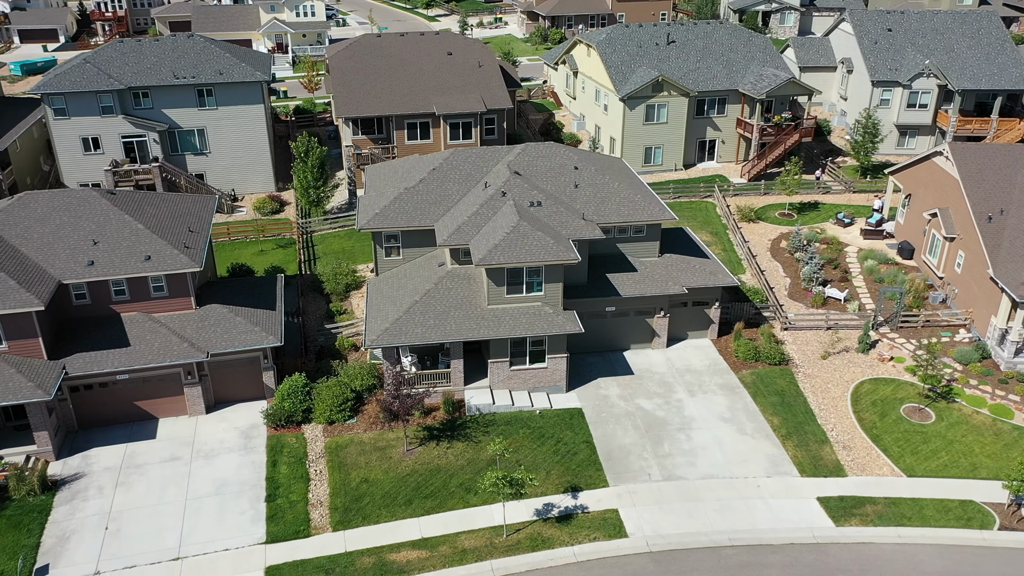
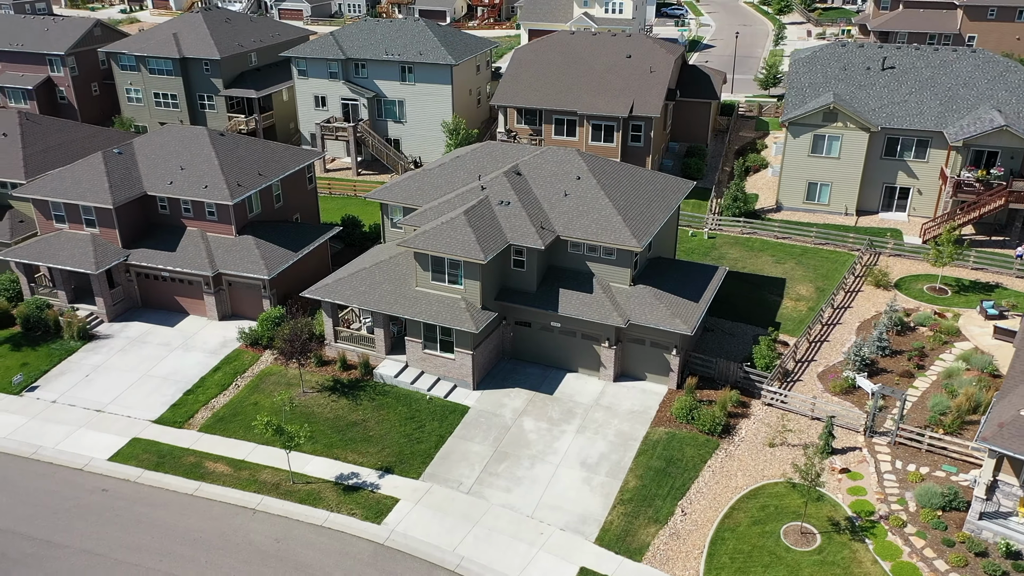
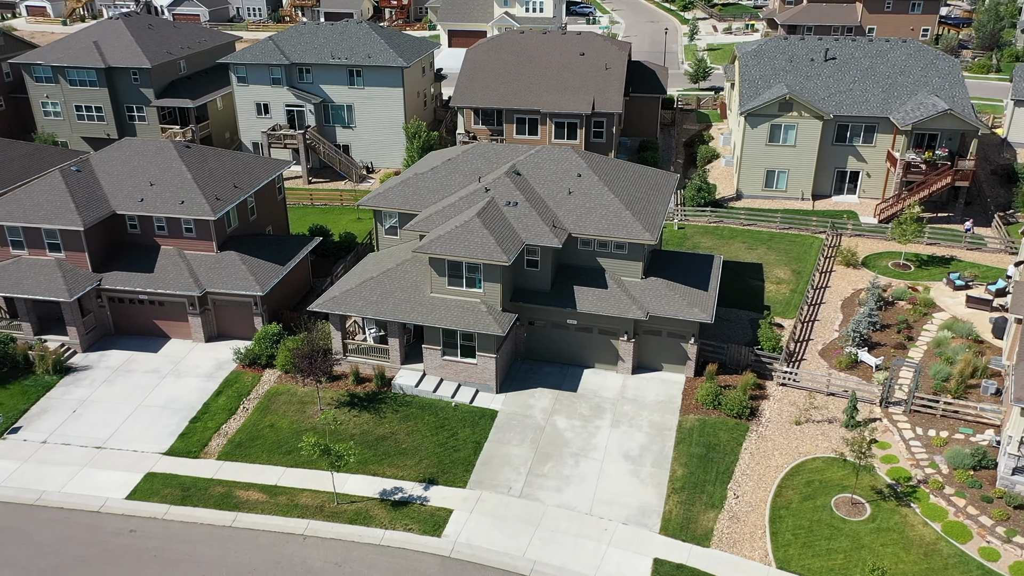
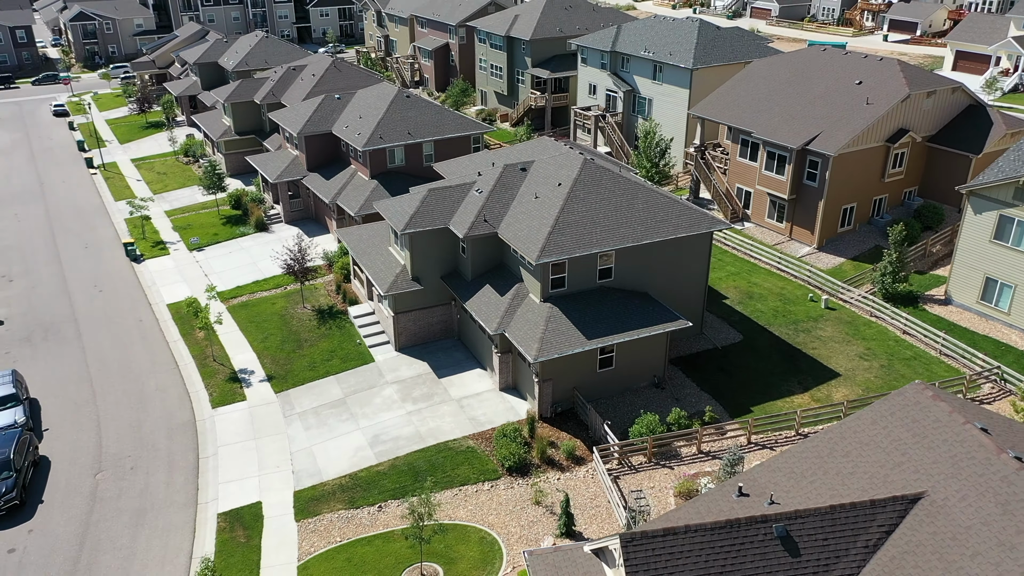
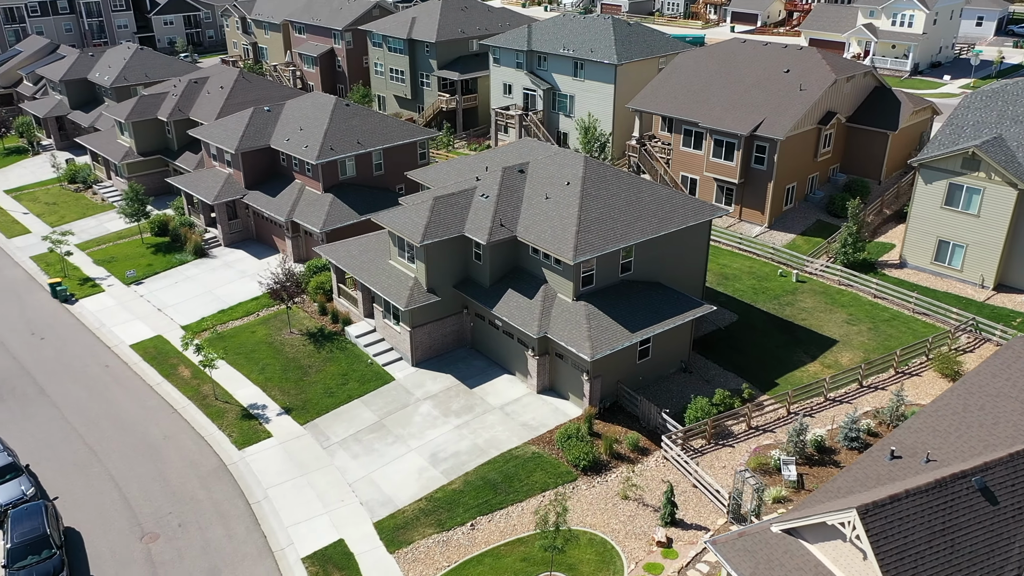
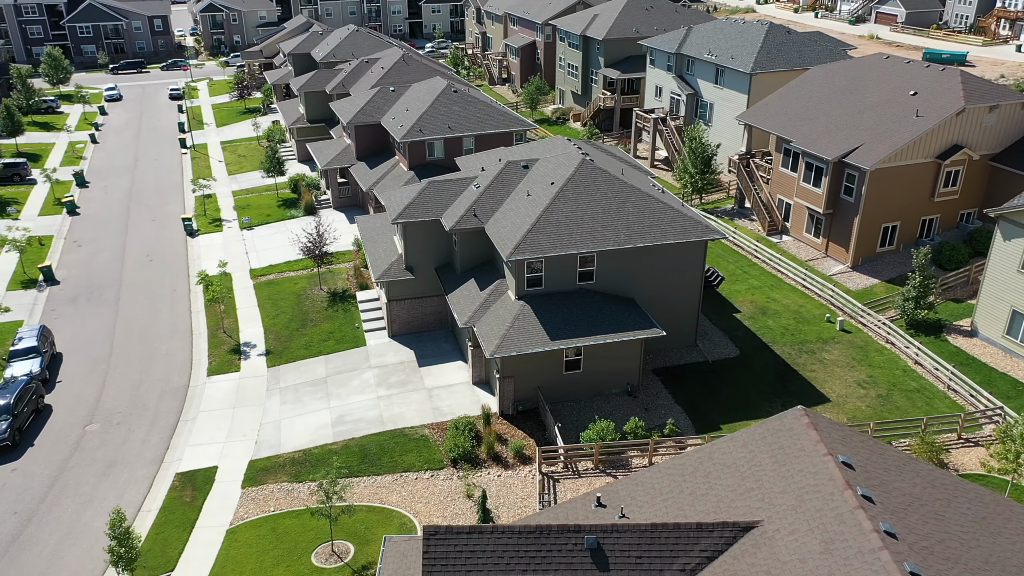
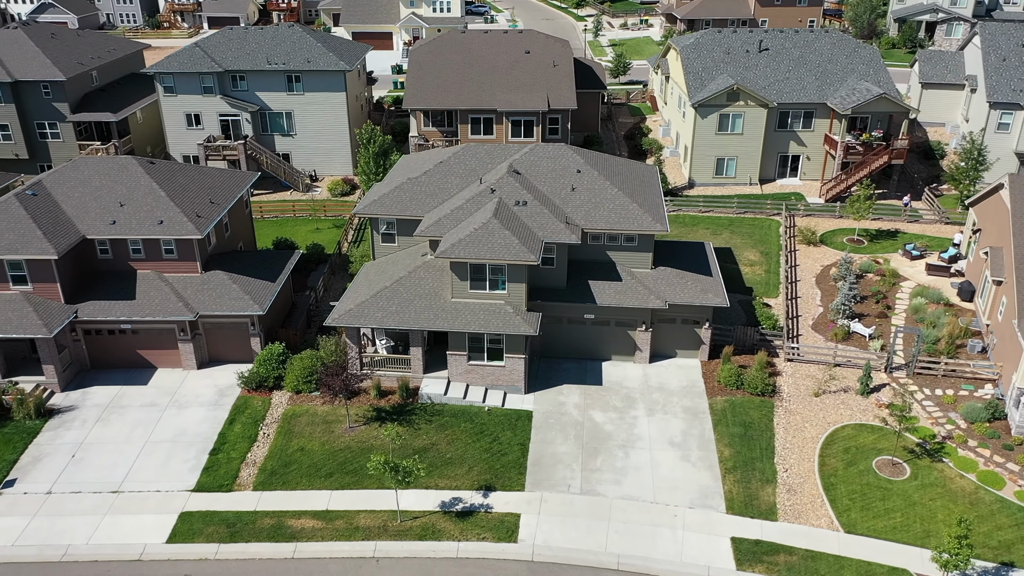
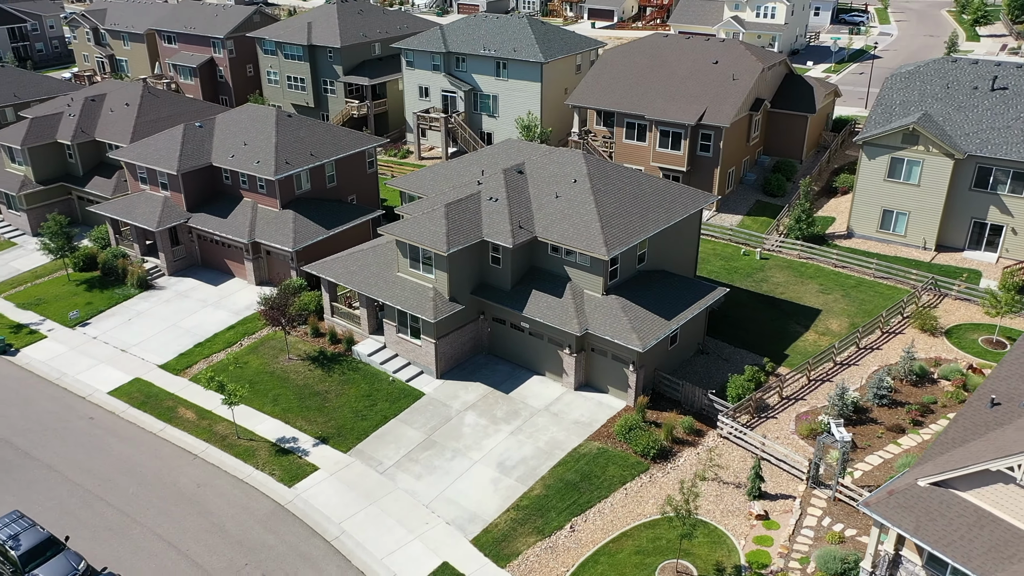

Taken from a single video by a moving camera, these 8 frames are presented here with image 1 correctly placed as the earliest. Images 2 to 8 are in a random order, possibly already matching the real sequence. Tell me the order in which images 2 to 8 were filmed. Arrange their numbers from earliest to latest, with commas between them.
7, 3, 2, 8, 5, 4, 6
